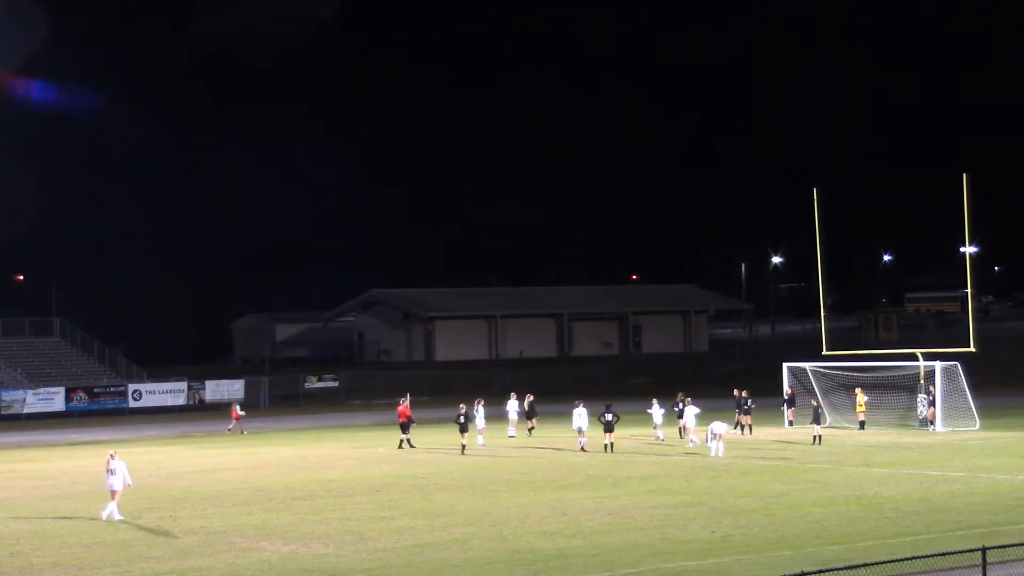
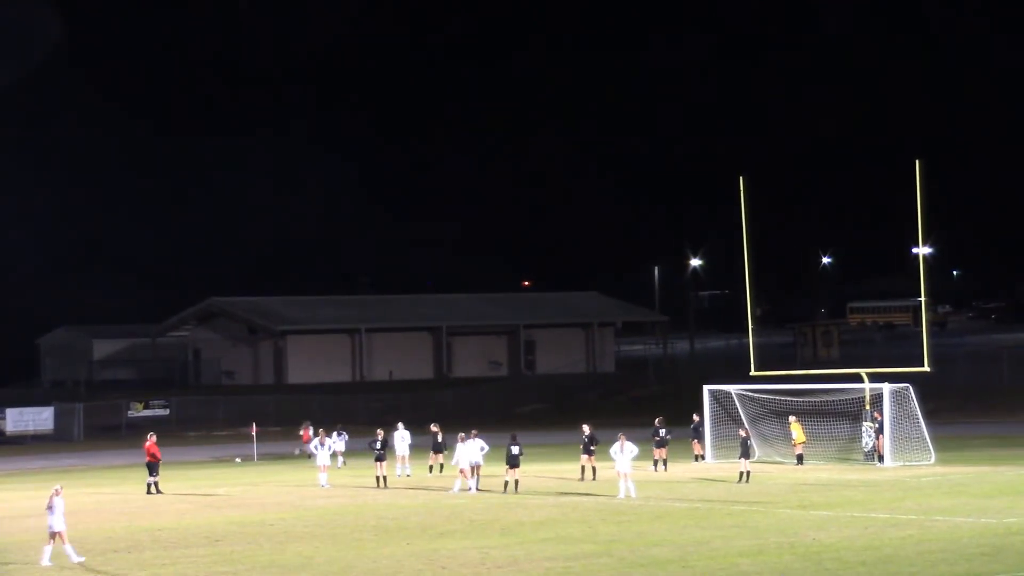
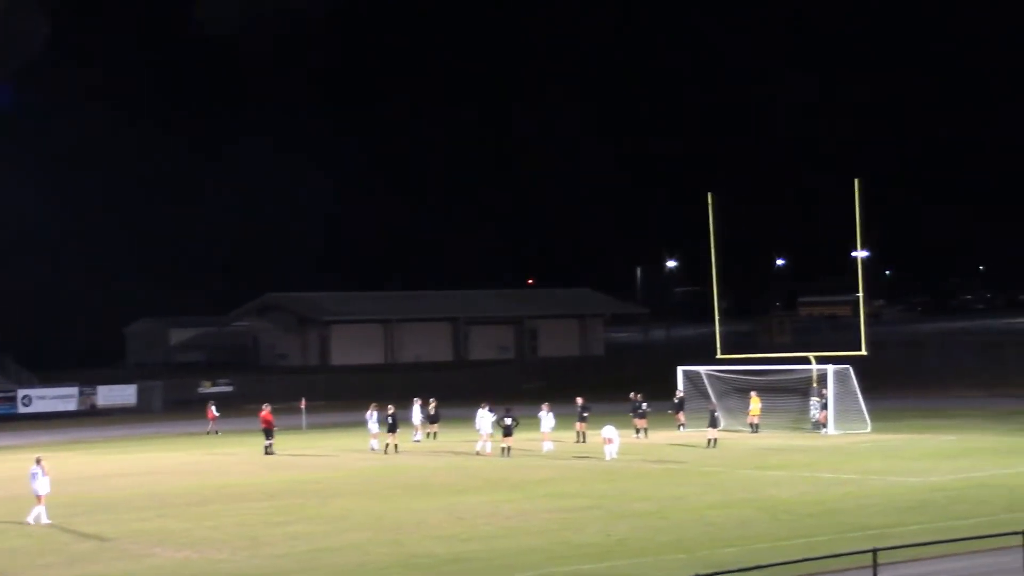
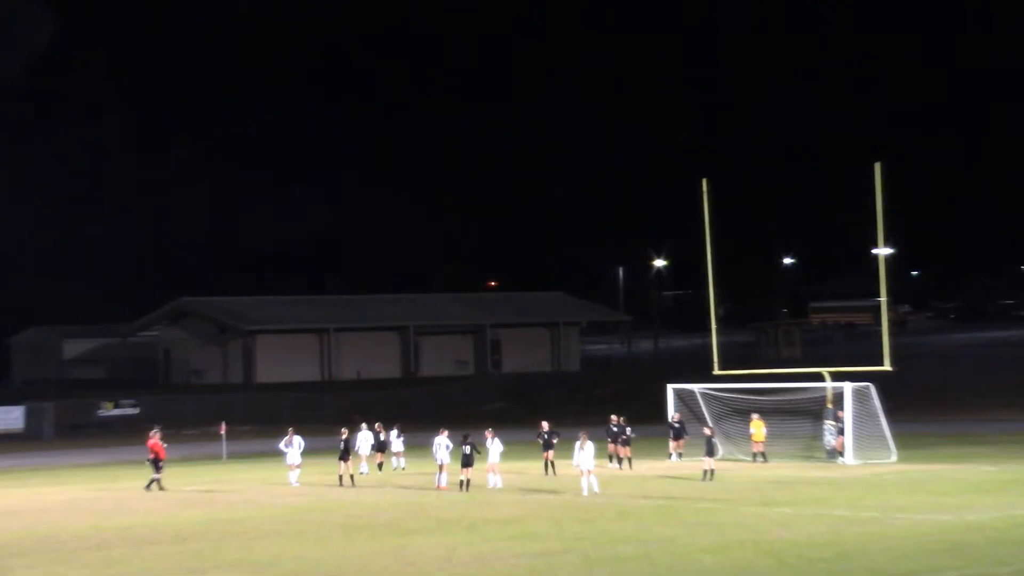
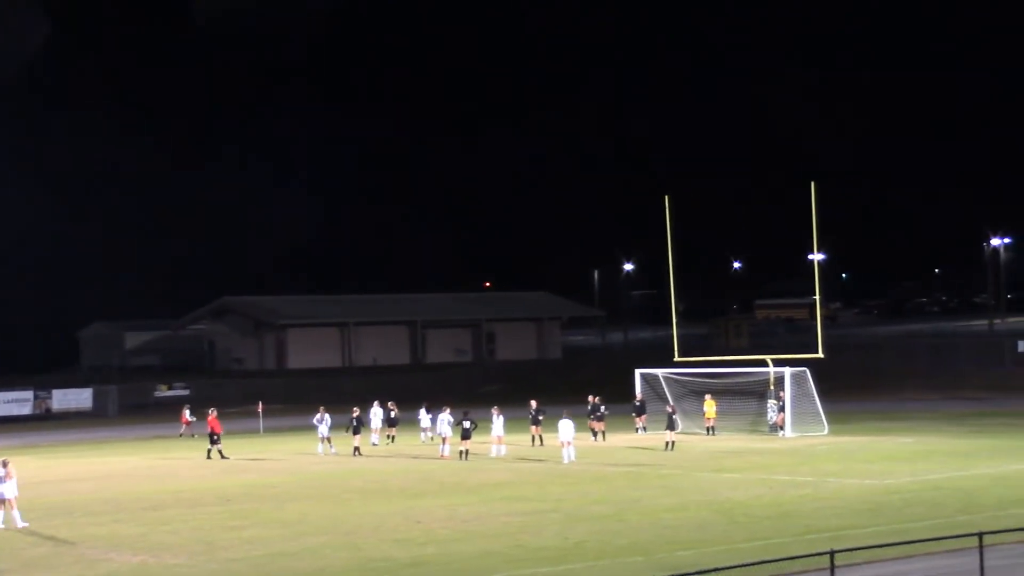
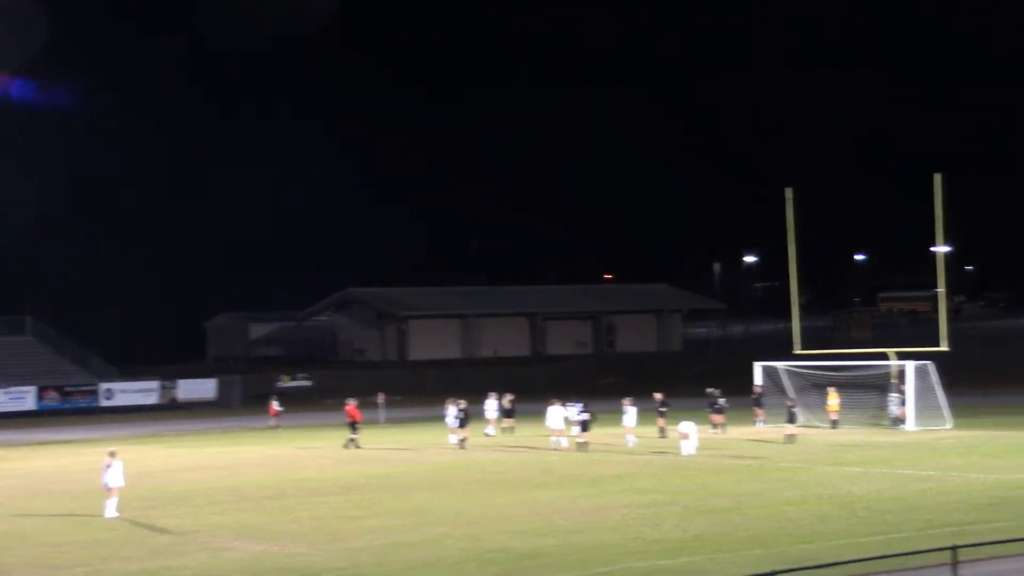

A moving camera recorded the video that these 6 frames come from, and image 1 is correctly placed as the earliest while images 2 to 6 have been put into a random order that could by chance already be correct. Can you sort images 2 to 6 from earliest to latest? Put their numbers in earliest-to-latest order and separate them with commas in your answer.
6, 3, 5, 4, 2
